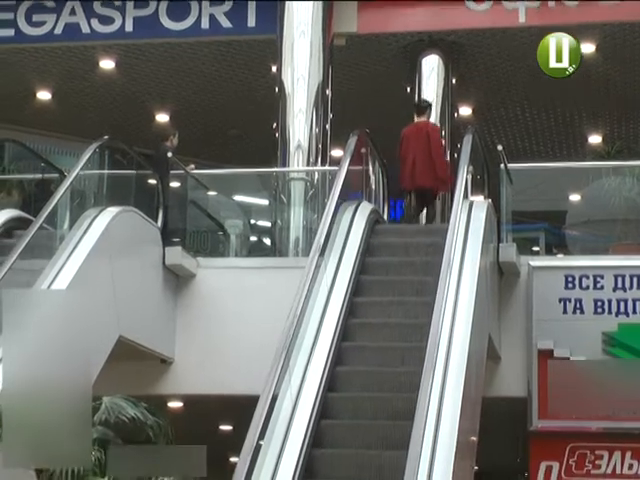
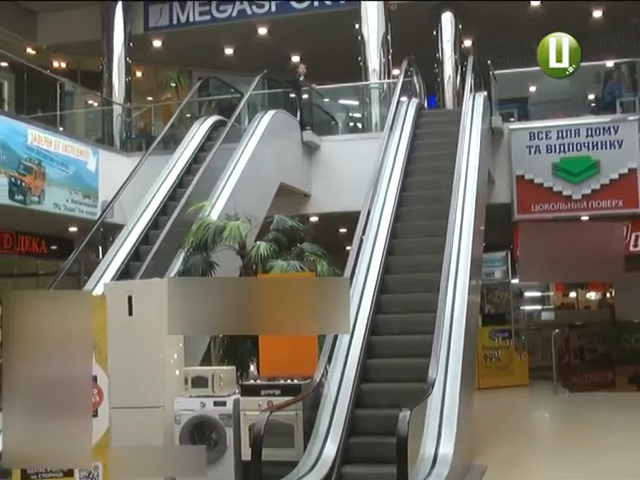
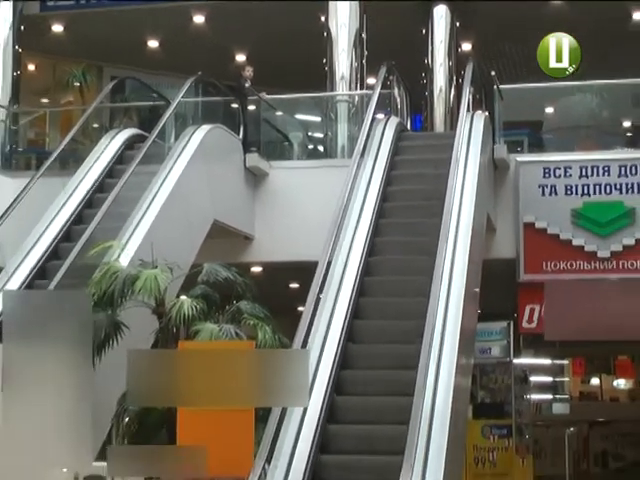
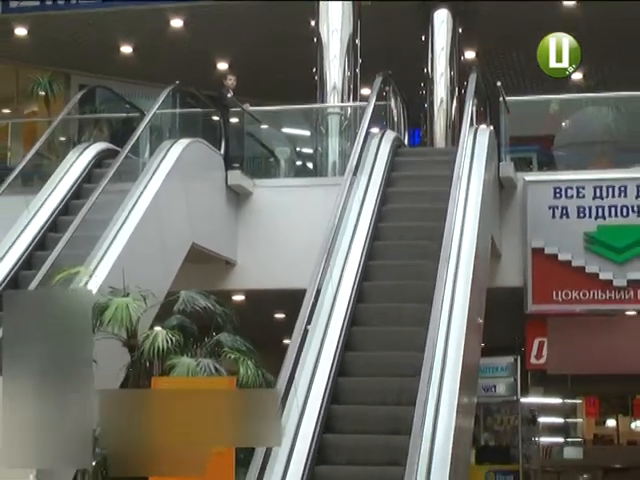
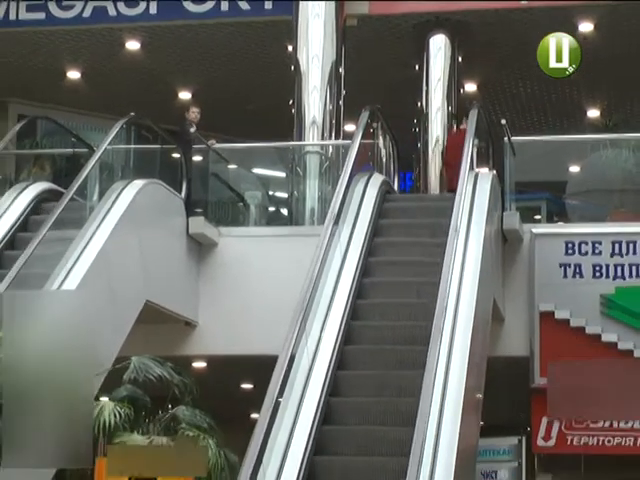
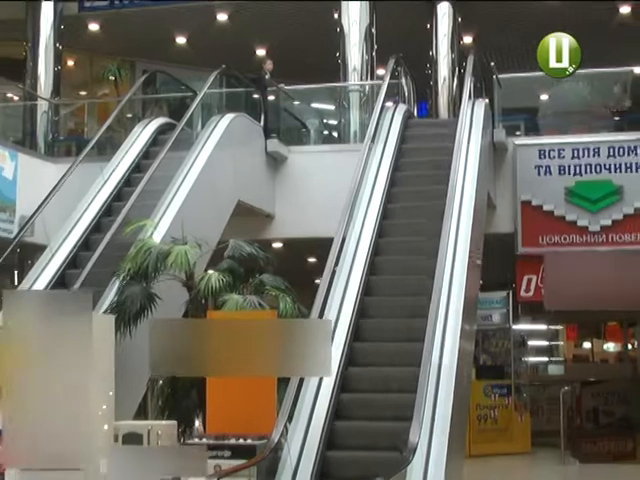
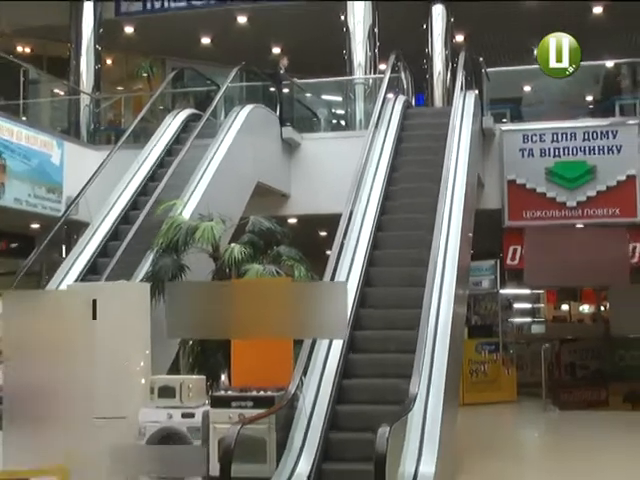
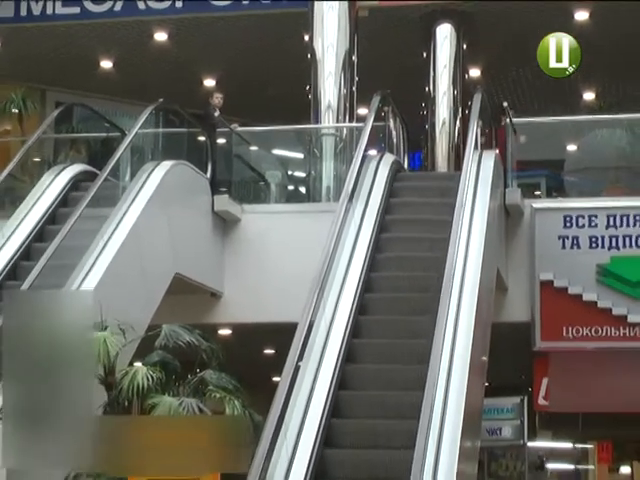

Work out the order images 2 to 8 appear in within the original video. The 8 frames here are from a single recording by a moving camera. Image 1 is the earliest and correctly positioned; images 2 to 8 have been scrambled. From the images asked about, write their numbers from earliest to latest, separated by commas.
5, 8, 4, 3, 6, 7, 2
